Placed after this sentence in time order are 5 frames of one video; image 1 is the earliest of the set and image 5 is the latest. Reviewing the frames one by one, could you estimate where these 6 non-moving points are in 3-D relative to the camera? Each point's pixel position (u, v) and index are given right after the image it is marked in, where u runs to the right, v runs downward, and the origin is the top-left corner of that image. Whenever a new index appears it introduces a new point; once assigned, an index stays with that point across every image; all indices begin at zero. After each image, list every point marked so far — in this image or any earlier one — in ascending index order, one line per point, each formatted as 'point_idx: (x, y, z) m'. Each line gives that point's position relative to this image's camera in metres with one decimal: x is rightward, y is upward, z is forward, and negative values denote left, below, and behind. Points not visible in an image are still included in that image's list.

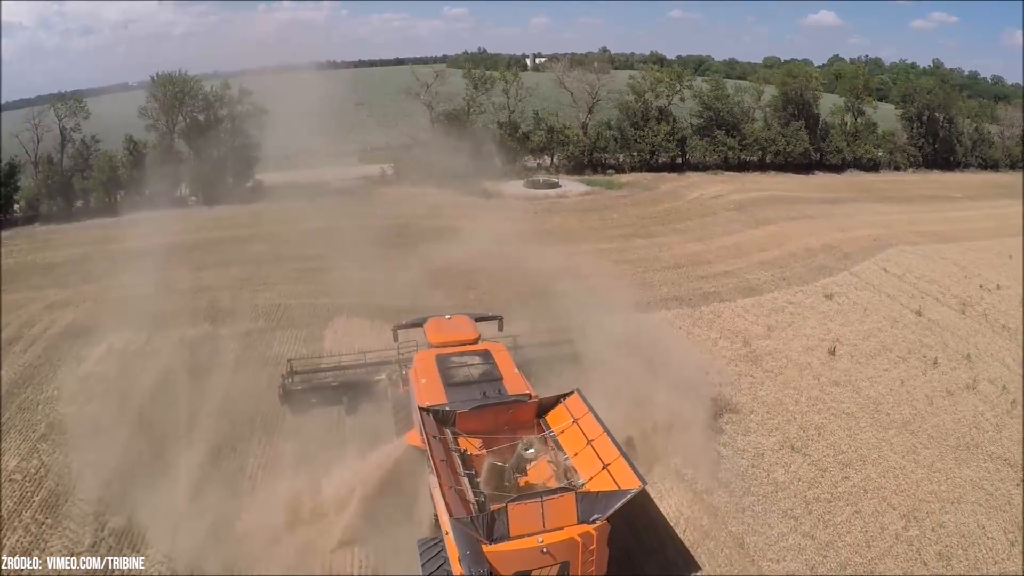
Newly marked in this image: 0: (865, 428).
0: (+4.7, -1.9, +8.6) m
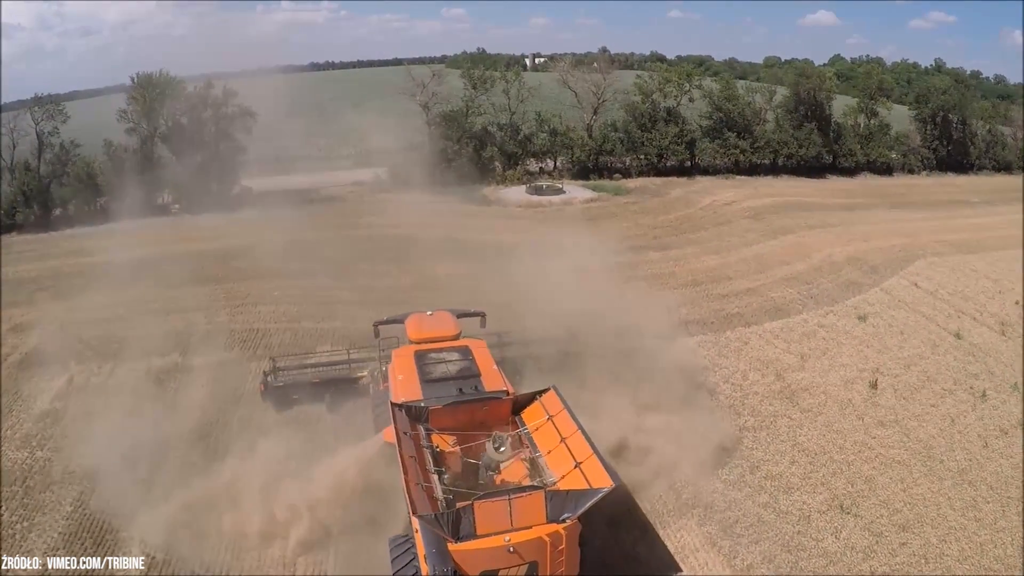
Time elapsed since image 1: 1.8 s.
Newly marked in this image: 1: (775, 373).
0: (+4.8, -2.3, +7.6) m
1: (+3.9, -1.3, +9.6) m
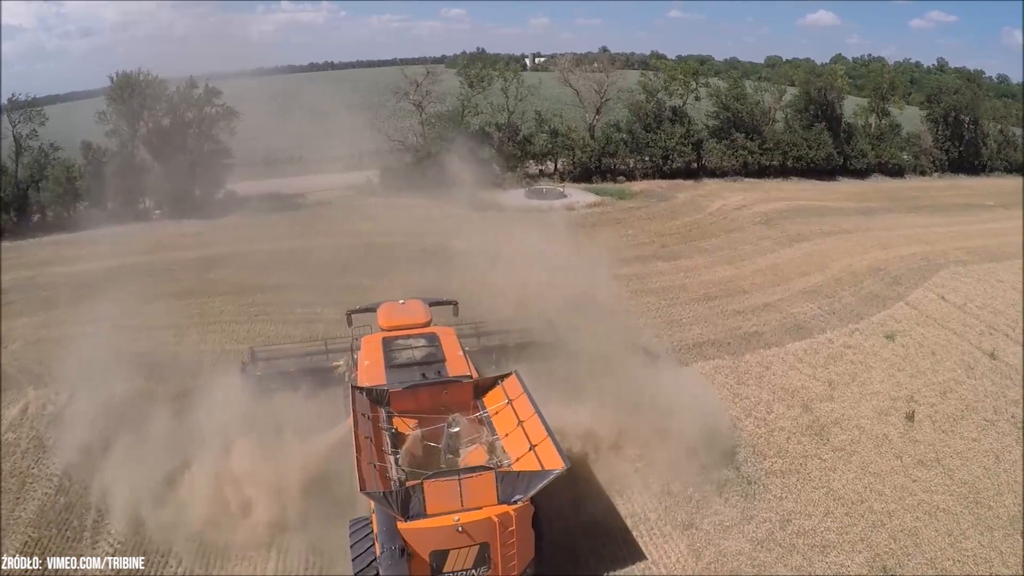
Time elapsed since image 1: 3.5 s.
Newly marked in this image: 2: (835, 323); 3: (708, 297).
0: (+4.8, -2.5, +6.7) m
1: (+3.9, -1.6, +8.7) m
2: (+5.8, -0.6, +11.4) m
3: (+3.8, -0.2, +12.3) m
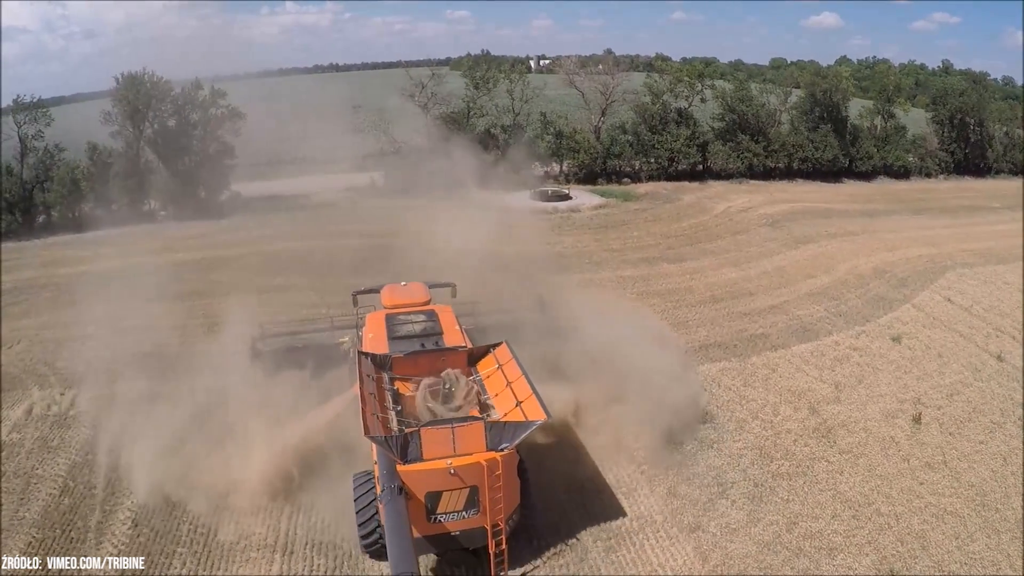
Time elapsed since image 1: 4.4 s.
0: (+4.8, -2.6, +6.6) m
1: (+4.0, -1.6, +8.7) m
2: (+5.8, -0.7, +11.4) m
3: (+3.8, -0.2, +12.3) m
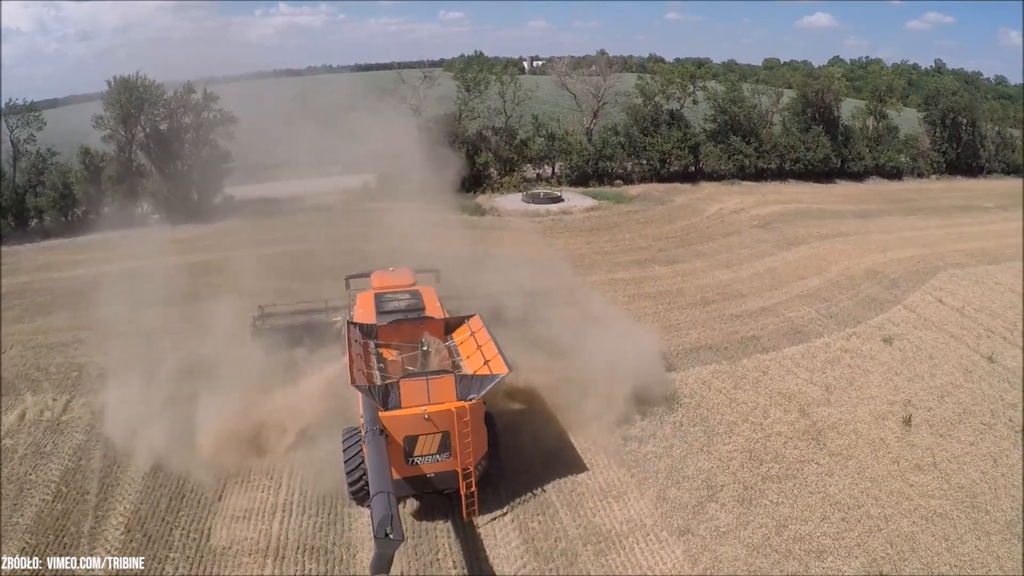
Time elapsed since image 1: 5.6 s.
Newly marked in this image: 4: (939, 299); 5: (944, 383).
0: (+4.7, -2.6, +6.7) m
1: (+3.9, -1.6, +8.7) m
2: (+5.7, -0.7, +11.4) m
3: (+3.7, -0.2, +12.3) m
4: (+8.6, -0.2, +12.8) m
5: (+6.5, -1.4, +9.7) m
